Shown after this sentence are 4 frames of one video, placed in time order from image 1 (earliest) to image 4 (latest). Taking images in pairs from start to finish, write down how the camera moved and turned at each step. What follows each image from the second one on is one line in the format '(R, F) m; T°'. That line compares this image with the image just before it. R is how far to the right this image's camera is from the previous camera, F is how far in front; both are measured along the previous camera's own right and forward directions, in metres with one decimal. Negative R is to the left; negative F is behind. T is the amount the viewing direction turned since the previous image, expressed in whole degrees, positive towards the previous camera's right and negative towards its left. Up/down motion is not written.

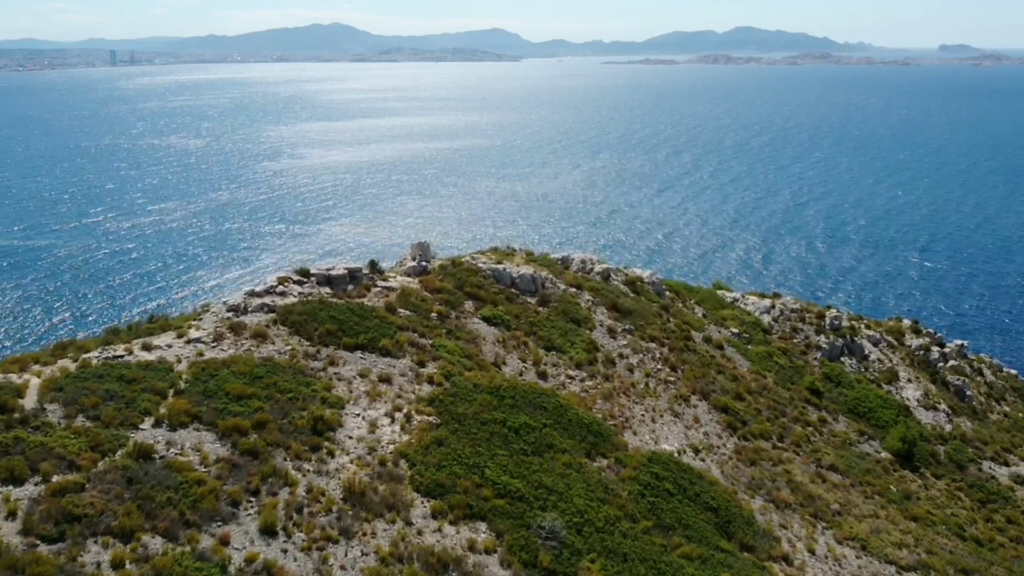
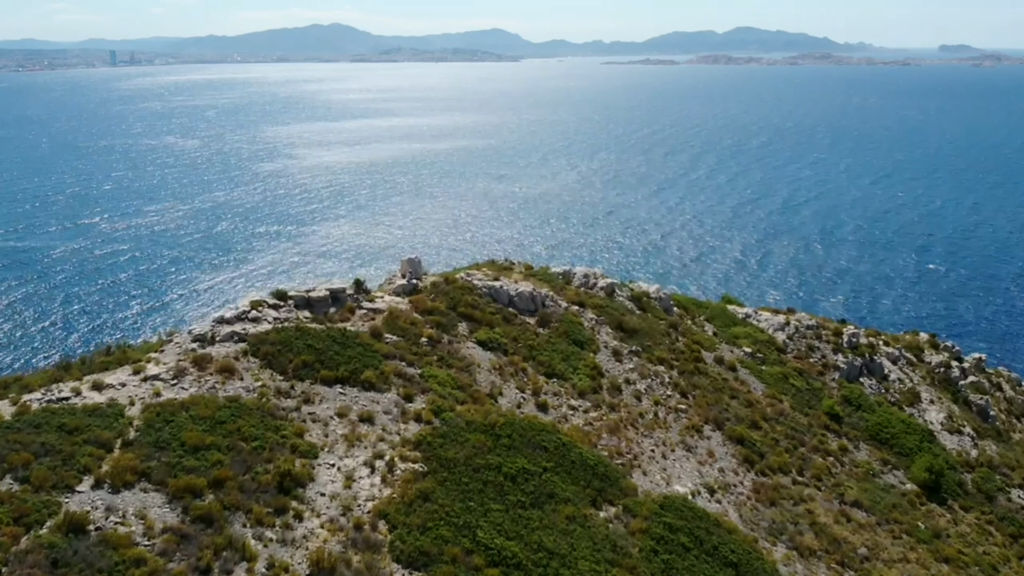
(+0.1, +2.4) m; 0°
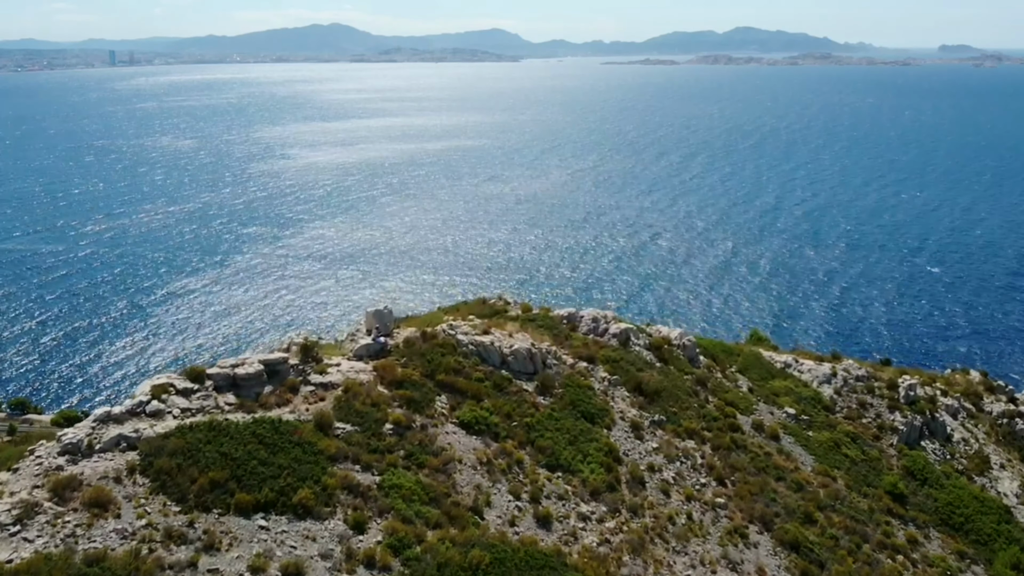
(+0.2, +6.0) m; 0°
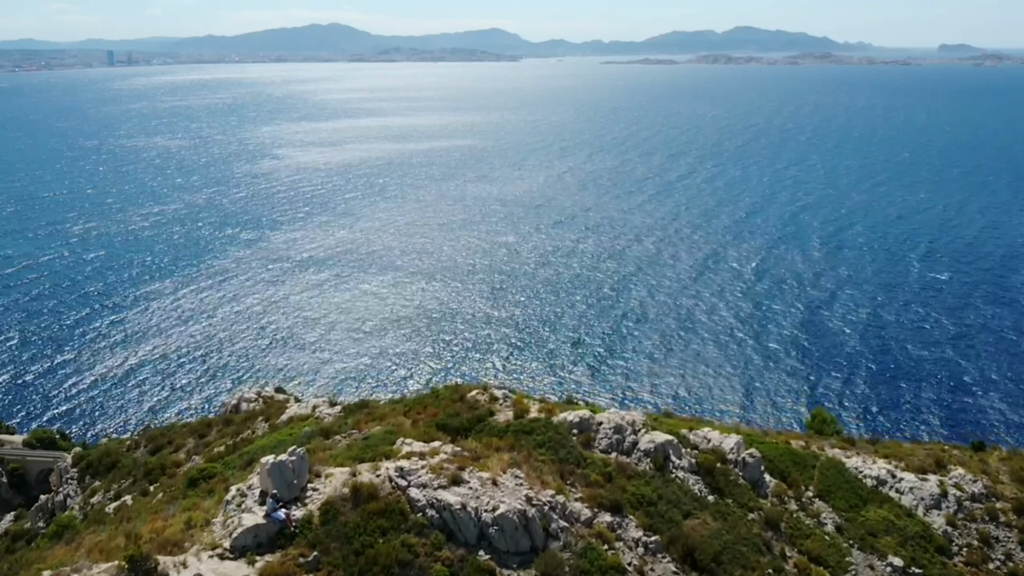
(+0.3, +8.9) m; 0°
